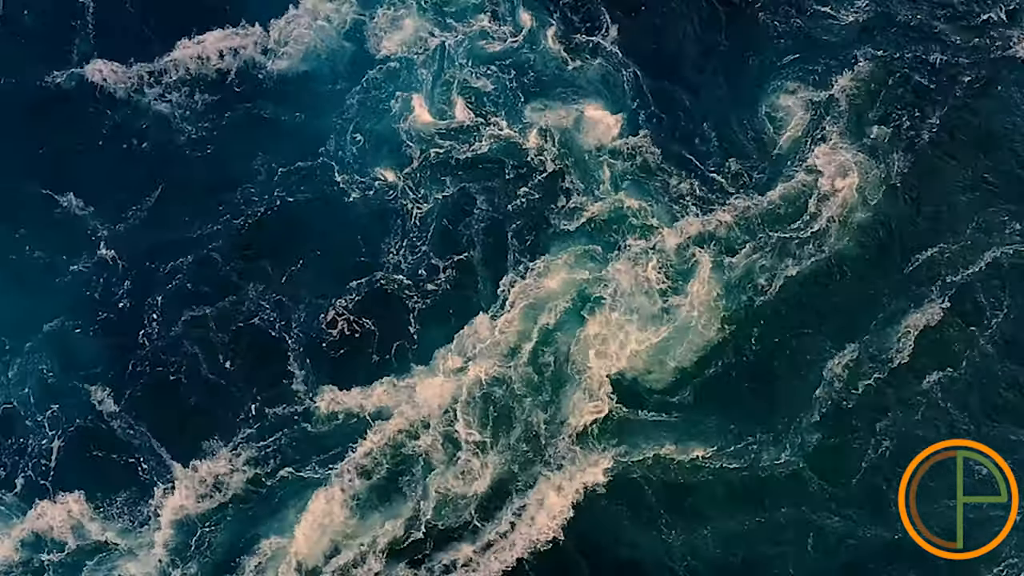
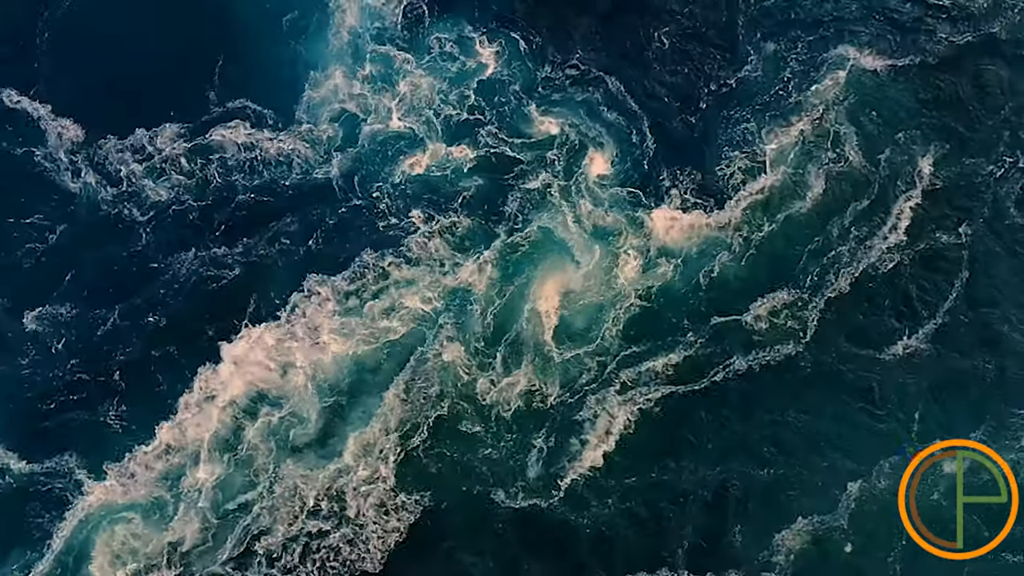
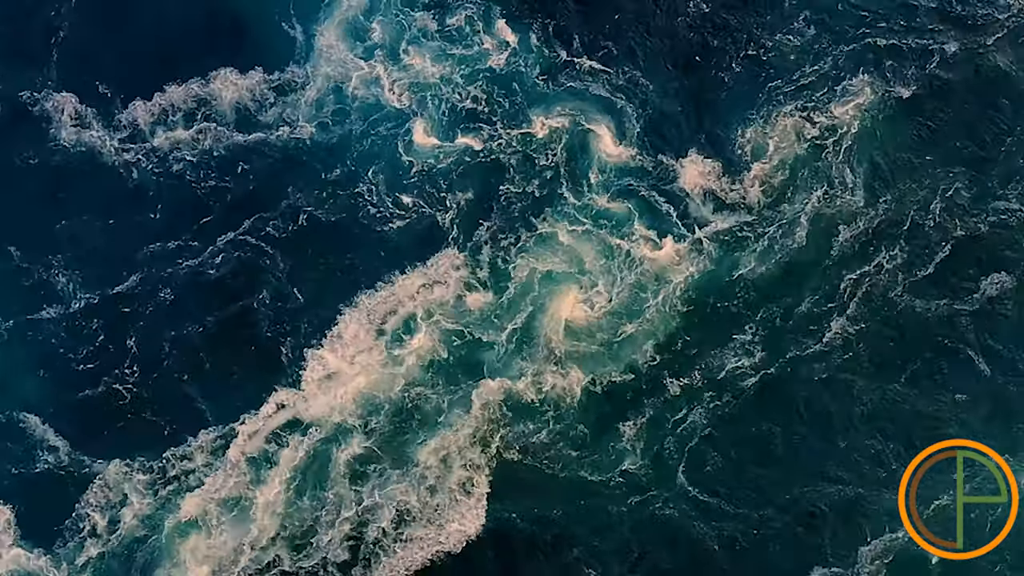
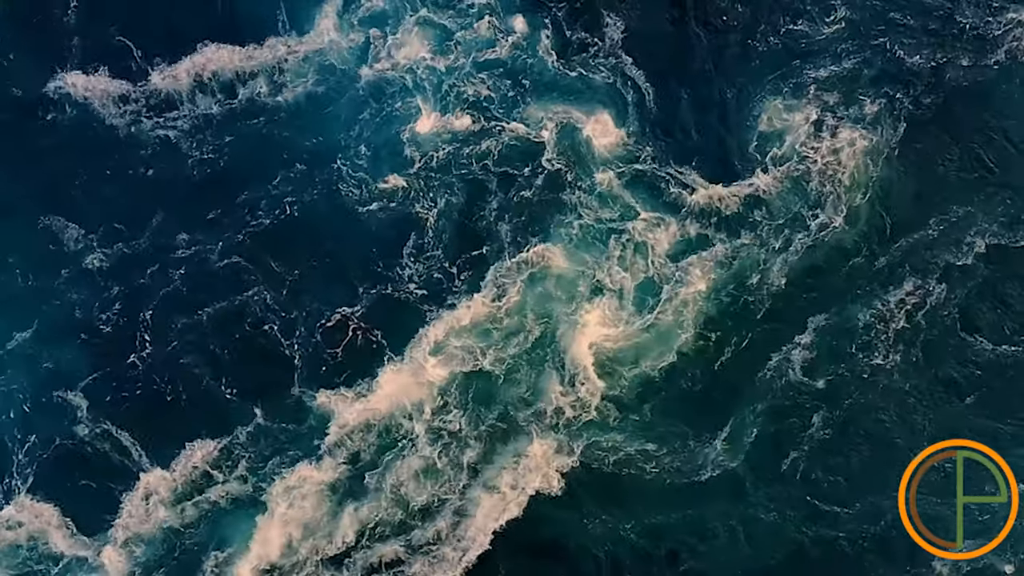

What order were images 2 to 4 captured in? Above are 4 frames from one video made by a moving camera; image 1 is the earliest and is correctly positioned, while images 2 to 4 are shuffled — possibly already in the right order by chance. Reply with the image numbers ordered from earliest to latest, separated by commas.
4, 3, 2
